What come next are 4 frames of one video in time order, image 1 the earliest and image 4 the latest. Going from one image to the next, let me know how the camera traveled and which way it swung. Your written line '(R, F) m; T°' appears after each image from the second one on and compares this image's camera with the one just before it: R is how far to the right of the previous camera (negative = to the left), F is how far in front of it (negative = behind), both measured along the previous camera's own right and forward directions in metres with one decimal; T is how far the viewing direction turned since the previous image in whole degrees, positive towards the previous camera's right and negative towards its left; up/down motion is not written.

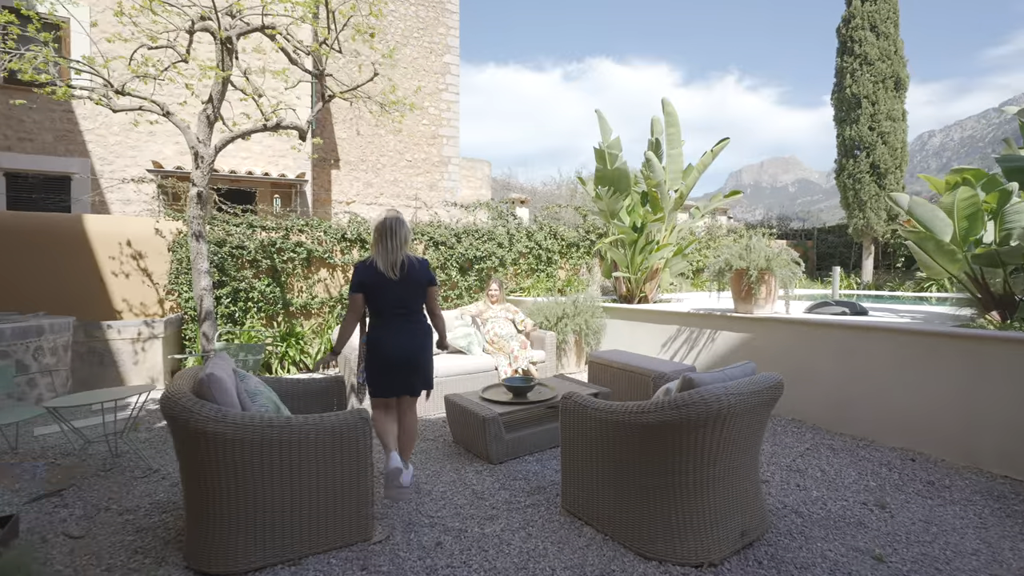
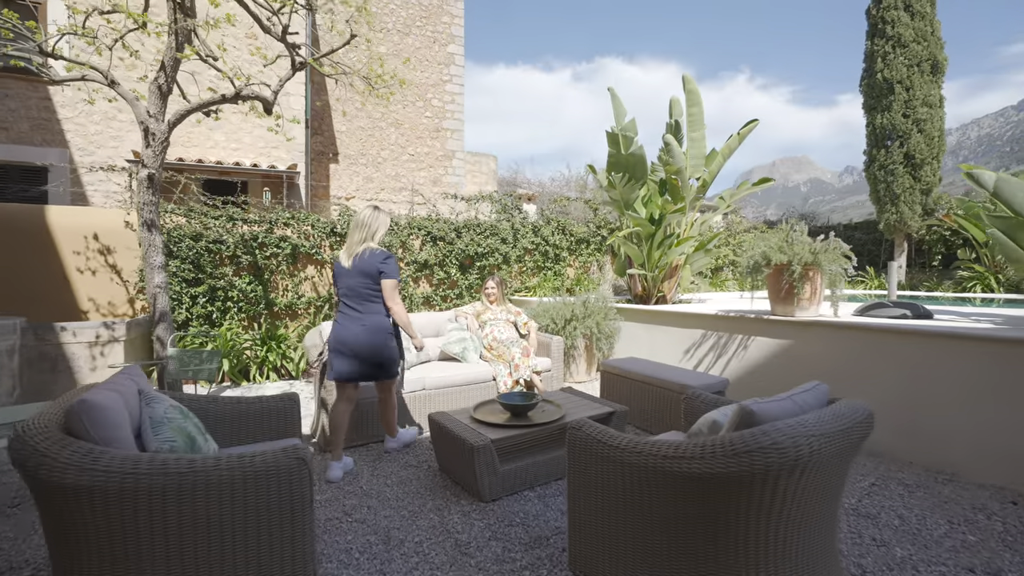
(+0.1, +0.6) m; -1°
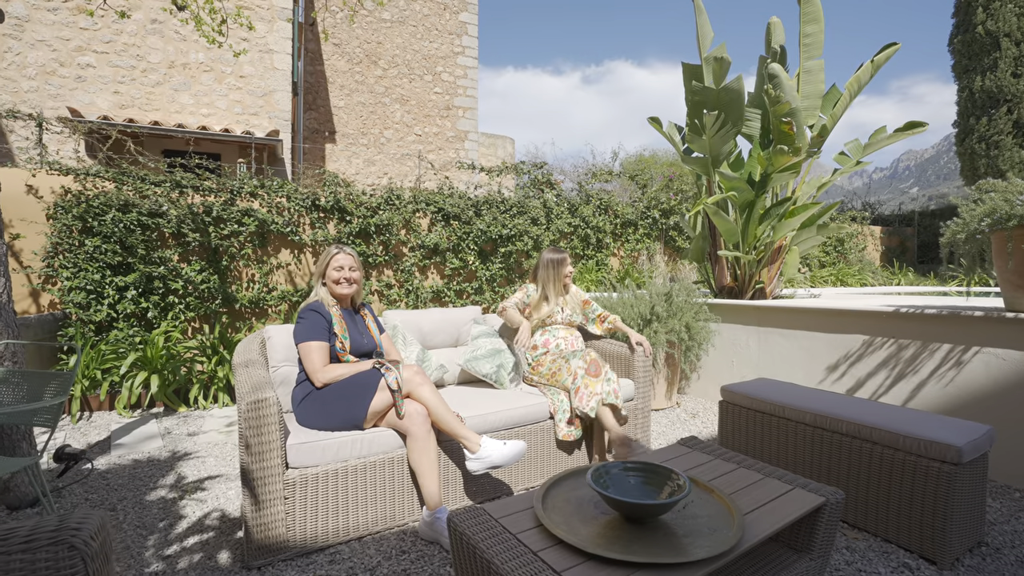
(-0.3, +1.6) m; -1°
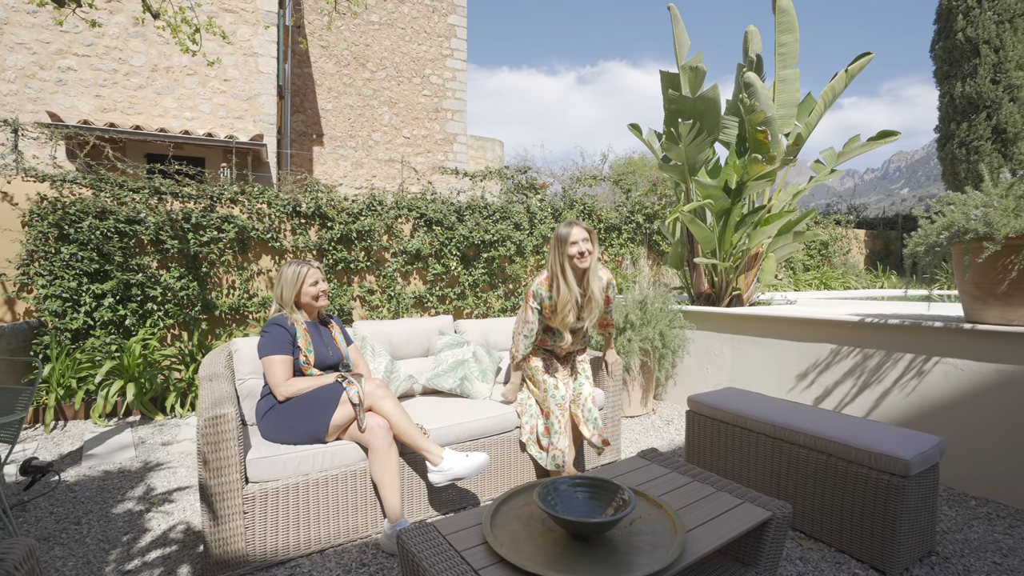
(+0.1, 0.0) m; +1°
